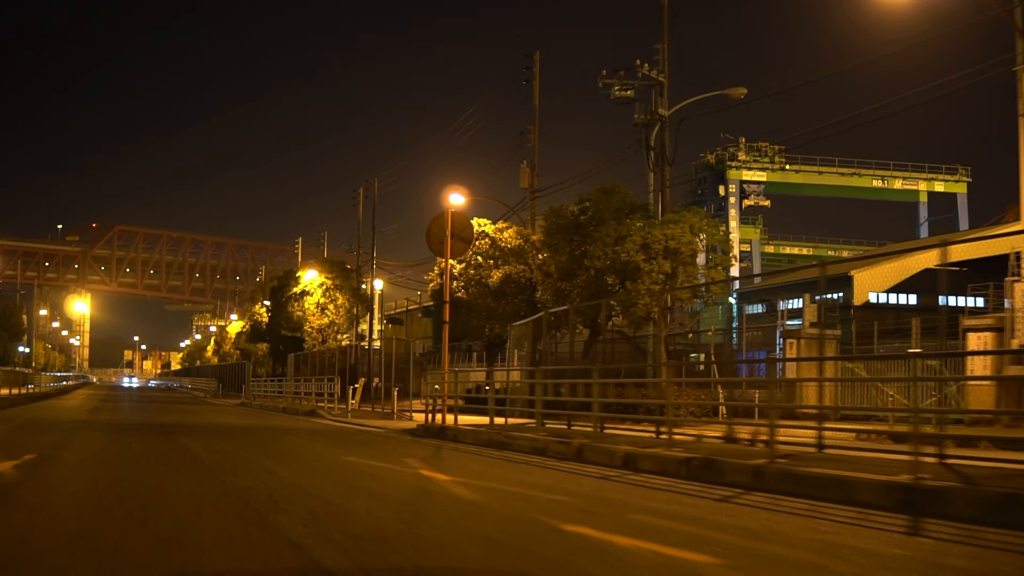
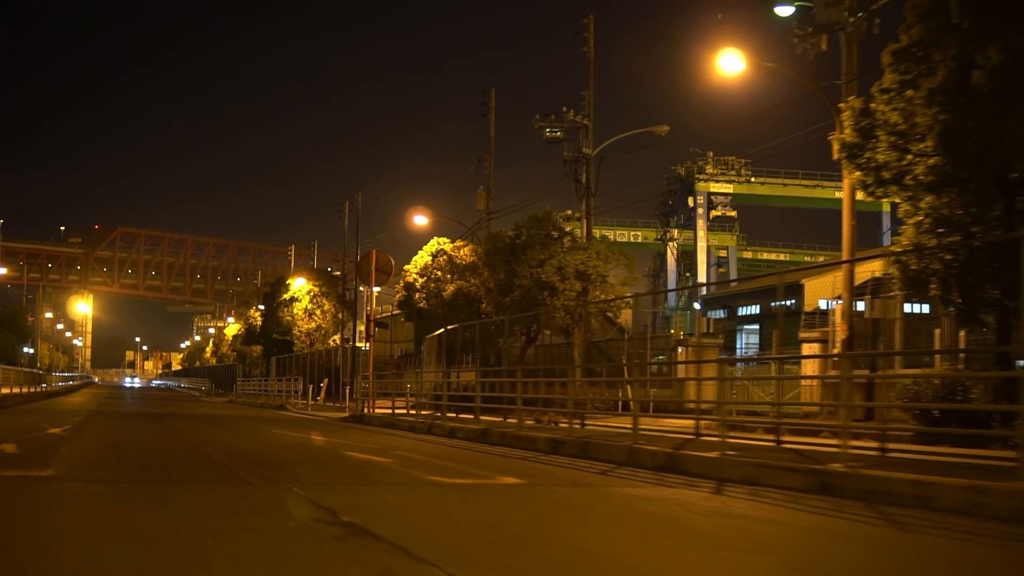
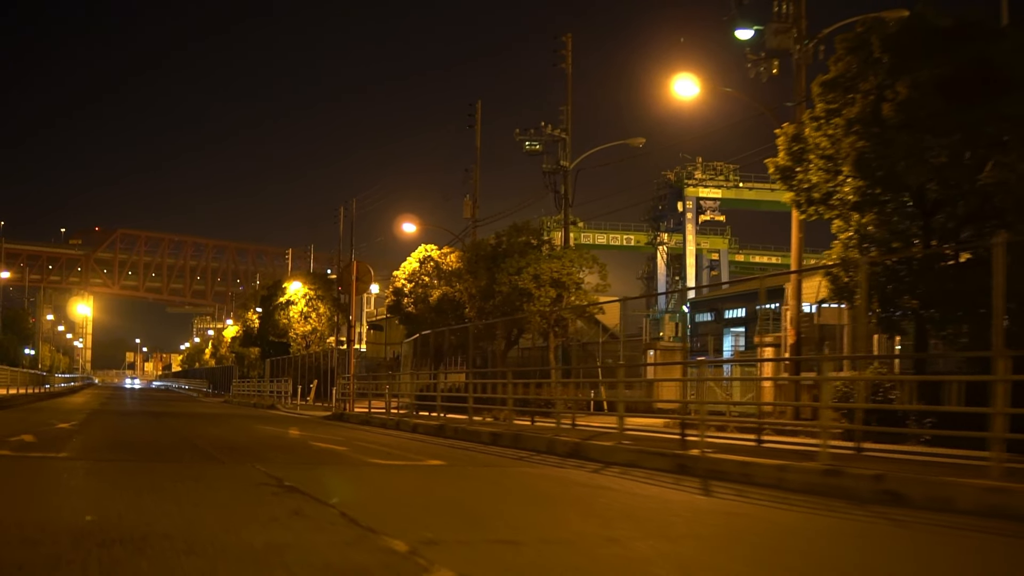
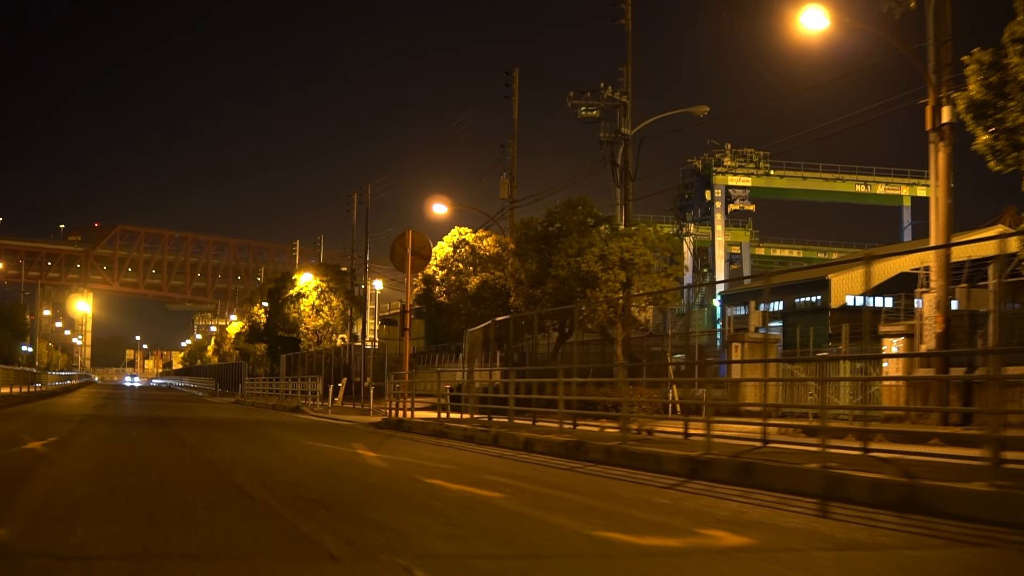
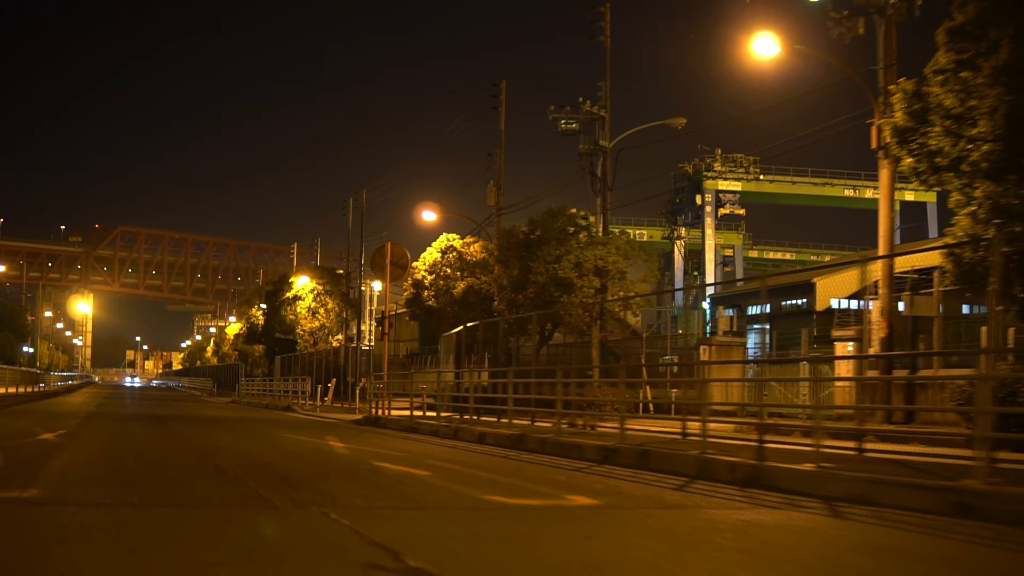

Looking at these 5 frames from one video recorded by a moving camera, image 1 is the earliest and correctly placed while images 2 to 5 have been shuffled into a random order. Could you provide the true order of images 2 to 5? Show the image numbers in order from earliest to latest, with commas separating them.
4, 5, 2, 3
